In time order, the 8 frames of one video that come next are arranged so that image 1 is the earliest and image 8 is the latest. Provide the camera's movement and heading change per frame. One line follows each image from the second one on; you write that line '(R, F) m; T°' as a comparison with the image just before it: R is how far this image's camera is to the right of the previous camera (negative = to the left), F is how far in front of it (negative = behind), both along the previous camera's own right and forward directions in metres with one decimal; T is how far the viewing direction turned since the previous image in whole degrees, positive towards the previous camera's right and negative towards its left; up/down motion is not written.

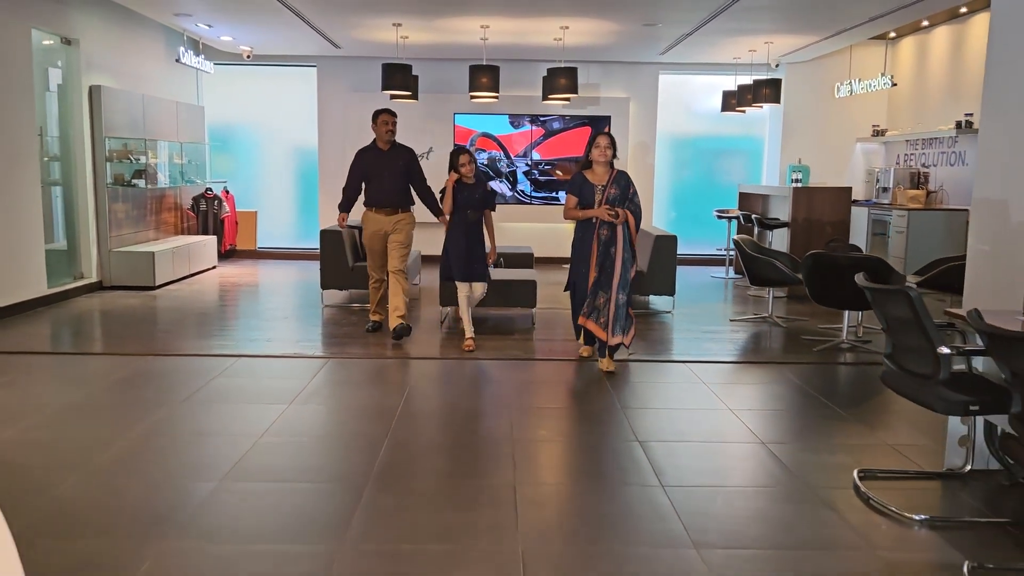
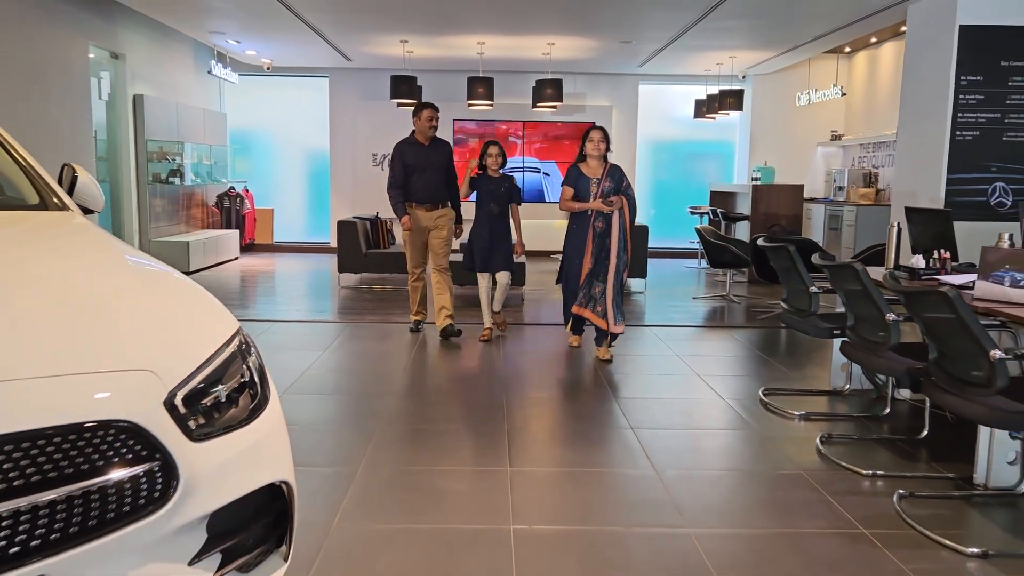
(0.0, -0.9) m; 0°
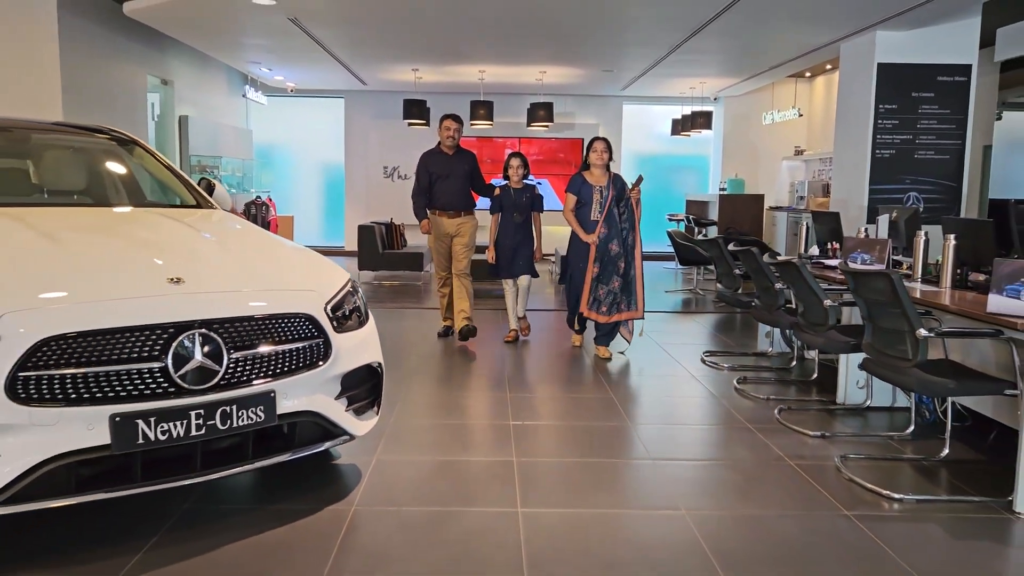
(0.0, -1.1) m; 0°
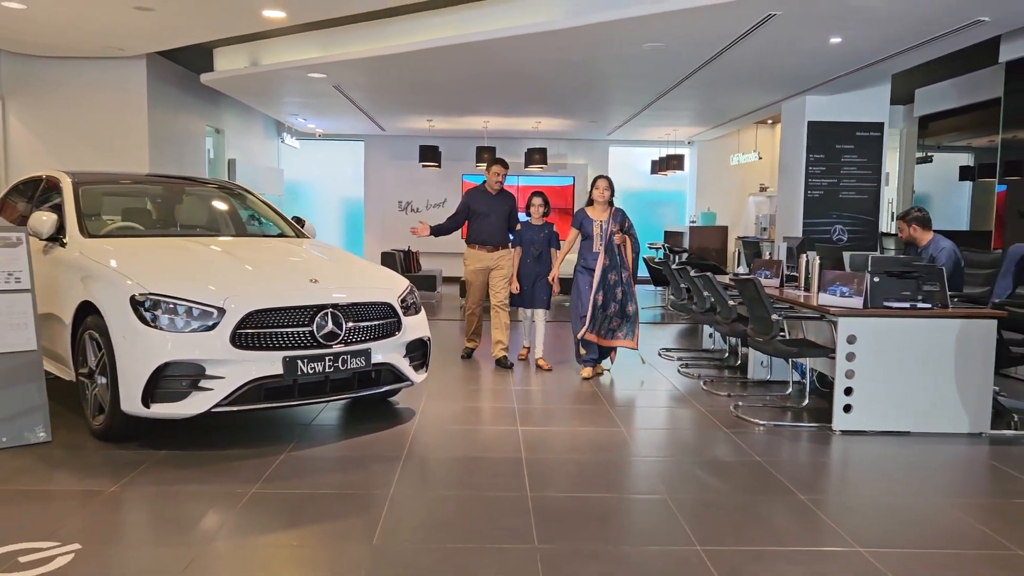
(0.0, -1.4) m; 0°
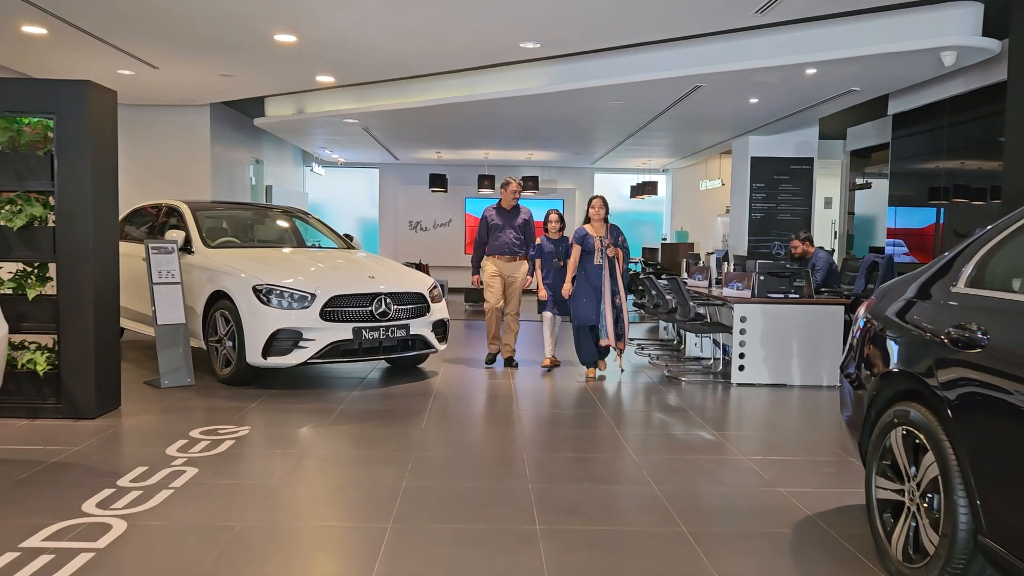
(0.0, -1.6) m; 0°
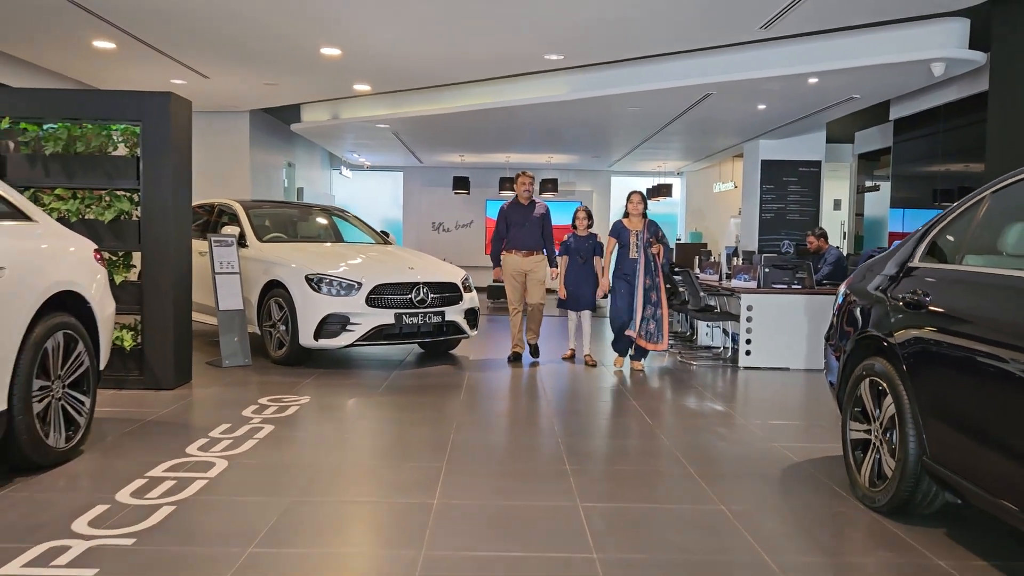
(-0.1, -0.5) m; -1°
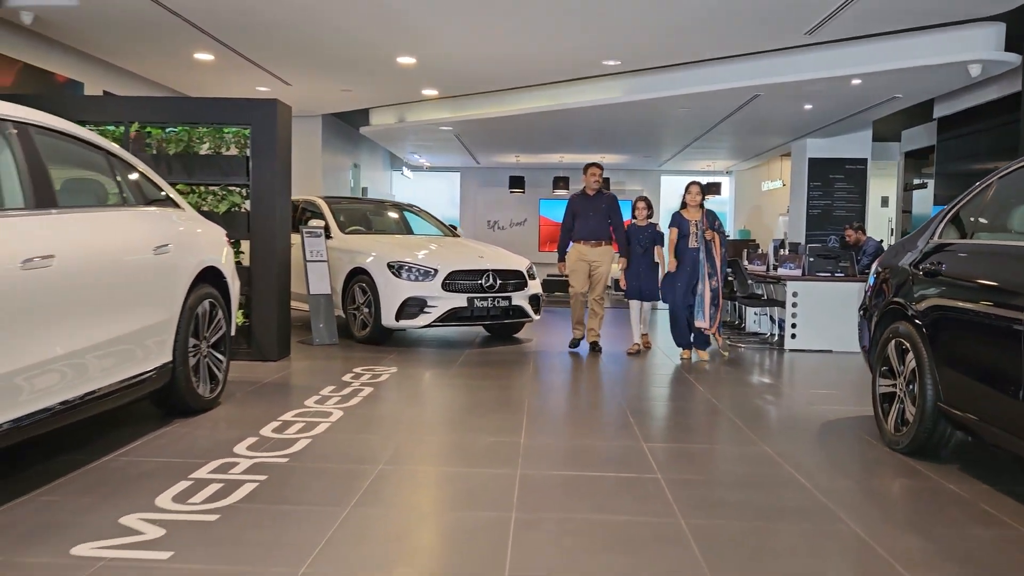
(-0.1, -0.5) m; -3°
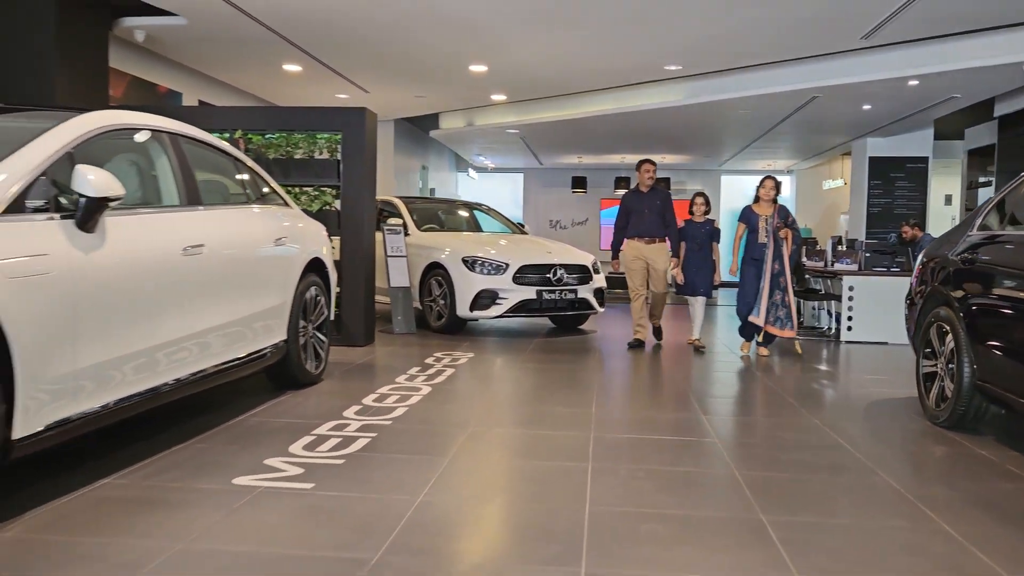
(-0.1, -0.4) m; -4°
